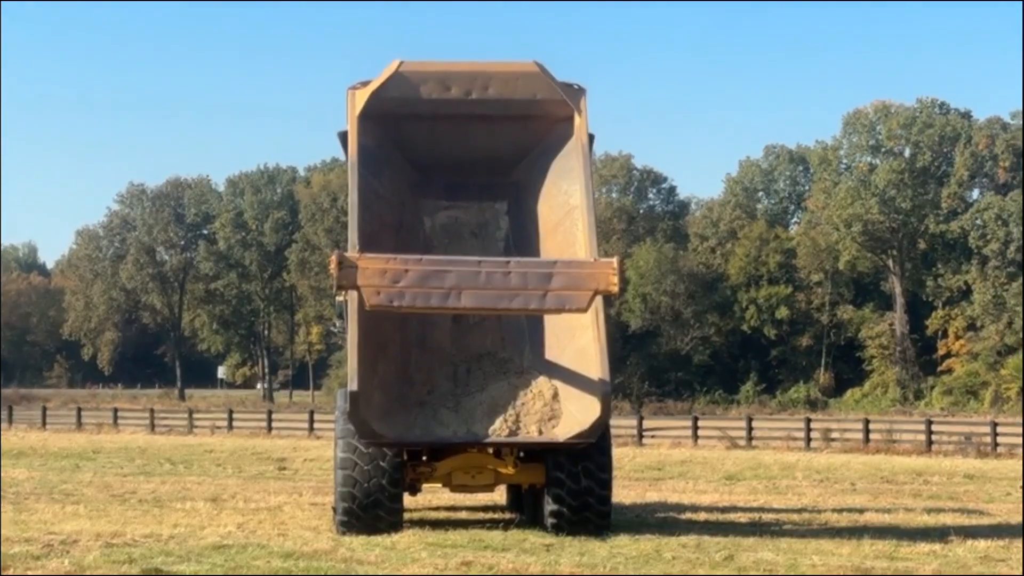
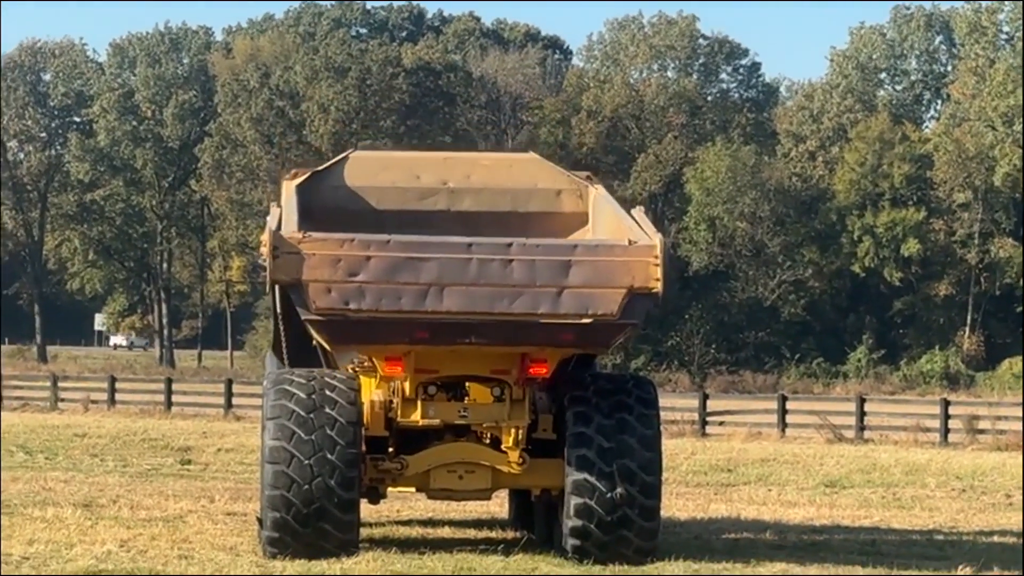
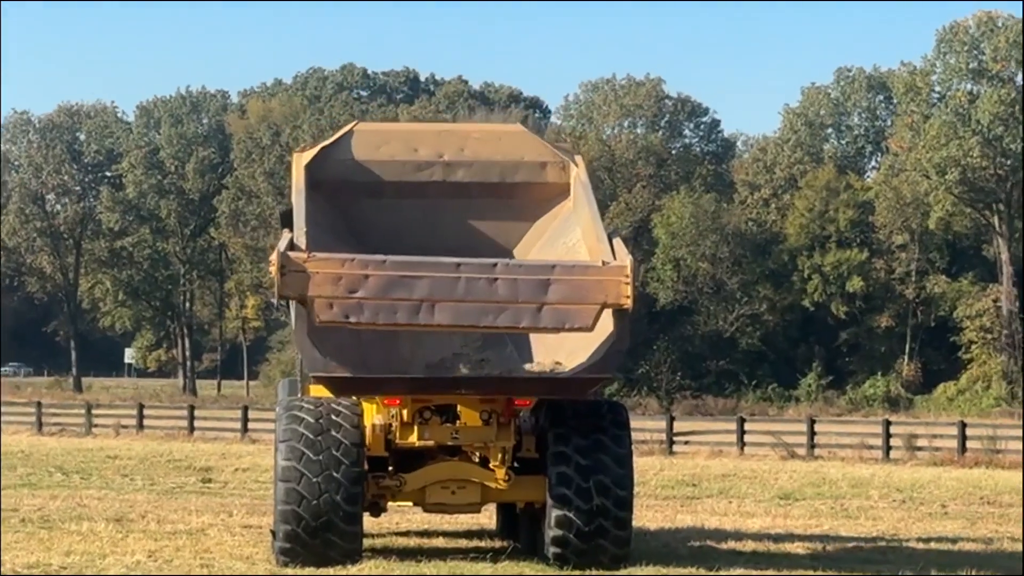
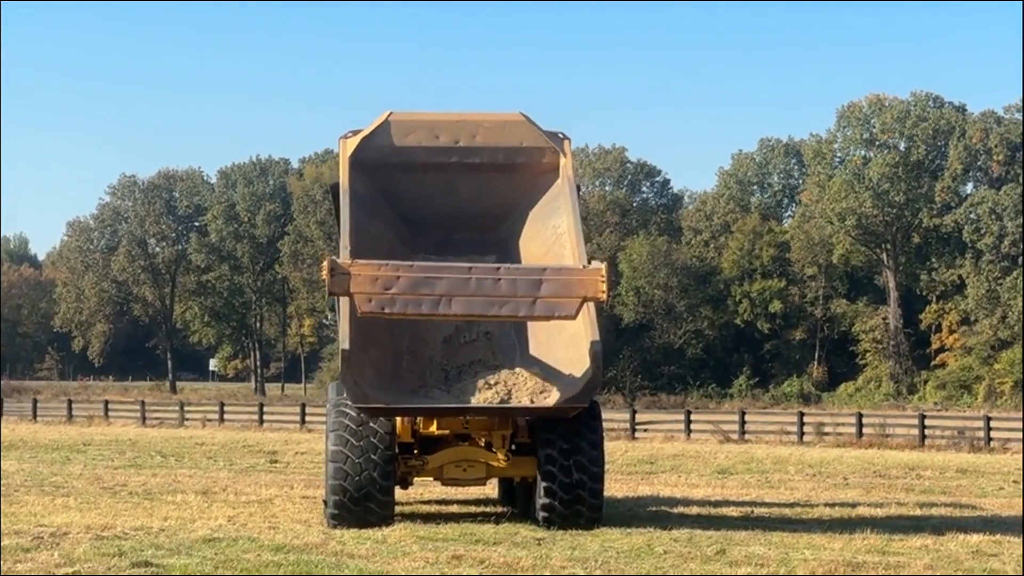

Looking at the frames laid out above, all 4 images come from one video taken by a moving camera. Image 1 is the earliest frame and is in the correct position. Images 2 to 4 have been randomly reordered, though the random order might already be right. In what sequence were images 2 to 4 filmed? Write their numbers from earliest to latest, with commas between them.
4, 3, 2
